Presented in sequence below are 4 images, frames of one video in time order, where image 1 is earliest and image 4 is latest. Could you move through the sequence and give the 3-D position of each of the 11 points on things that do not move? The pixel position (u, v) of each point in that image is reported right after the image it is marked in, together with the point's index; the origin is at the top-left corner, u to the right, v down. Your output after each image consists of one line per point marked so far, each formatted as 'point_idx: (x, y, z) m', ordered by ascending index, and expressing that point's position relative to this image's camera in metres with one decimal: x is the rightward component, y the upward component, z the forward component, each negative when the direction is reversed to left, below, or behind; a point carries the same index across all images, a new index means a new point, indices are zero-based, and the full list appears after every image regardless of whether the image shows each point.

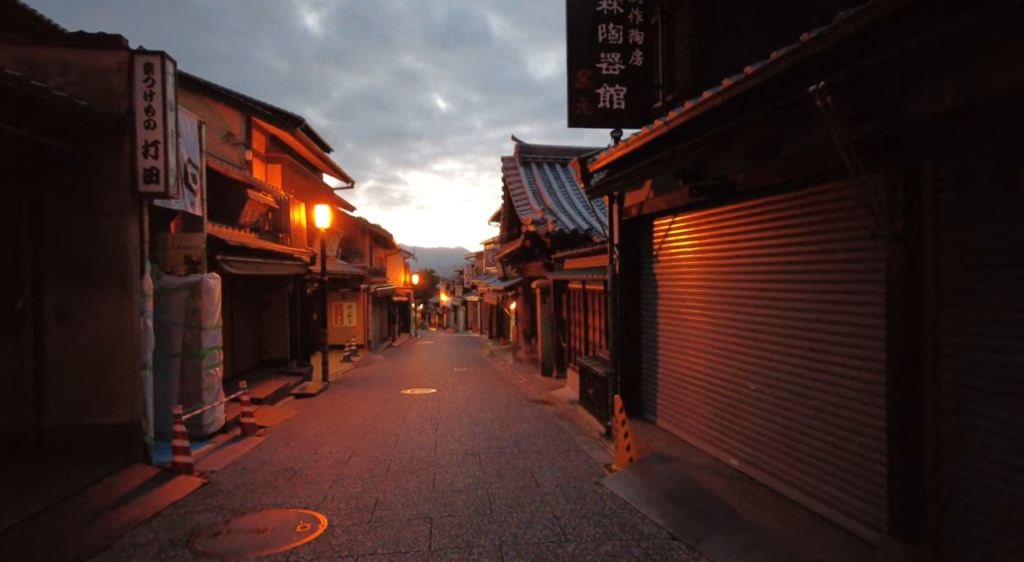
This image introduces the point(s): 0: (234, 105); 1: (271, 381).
0: (-8.0, +5.1, +15.6) m
1: (-6.2, -2.6, +14.0) m
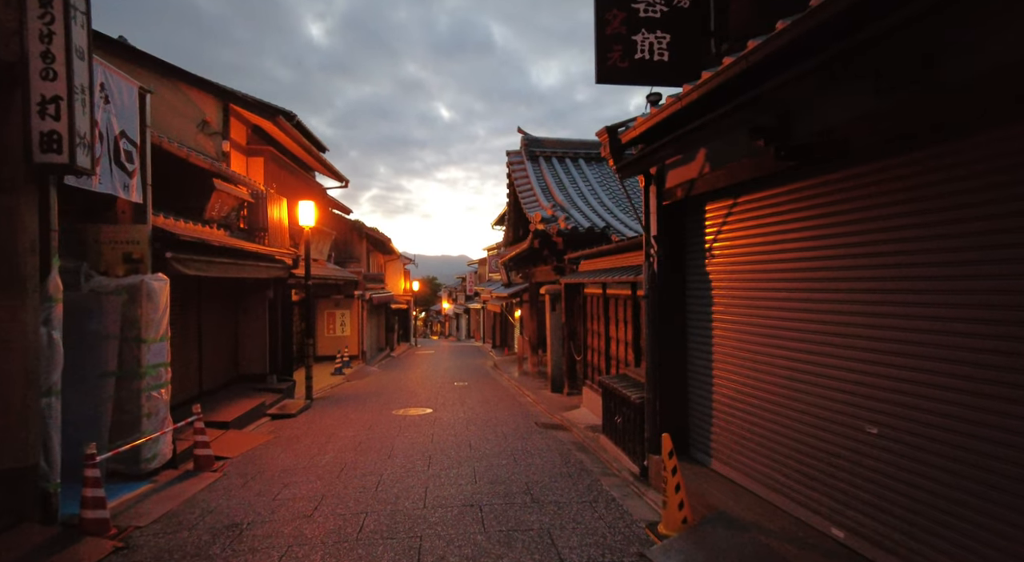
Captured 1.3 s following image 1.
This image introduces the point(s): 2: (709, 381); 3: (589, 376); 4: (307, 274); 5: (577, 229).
0: (-7.8, +4.9, +14.1) m
1: (-6.1, -2.7, +12.3) m
2: (+2.3, -1.1, +6.2) m
3: (+1.6, -2.0, +11.3) m
4: (-5.6, +0.2, +14.7) m
5: (+1.5, +1.2, +12.8) m
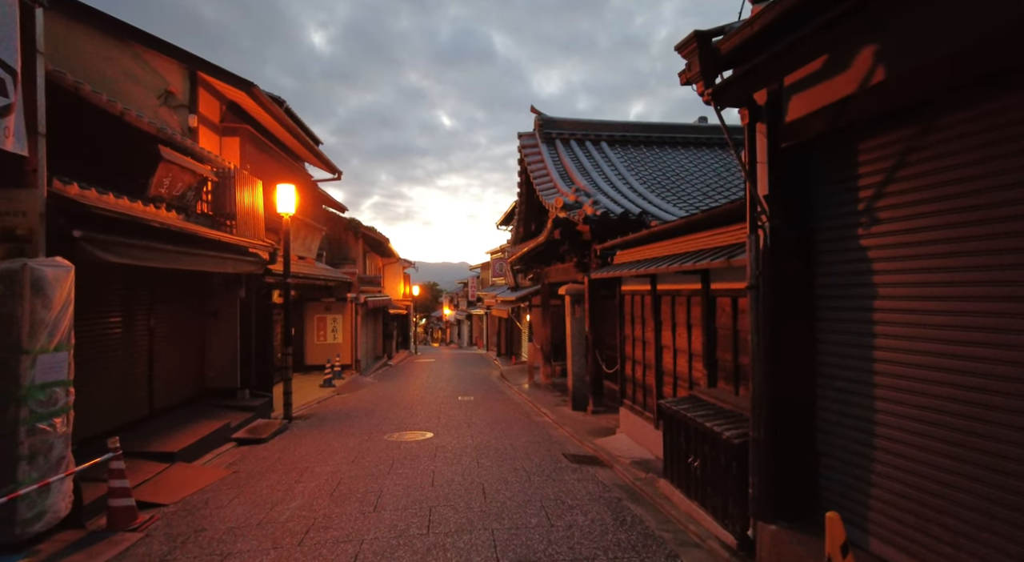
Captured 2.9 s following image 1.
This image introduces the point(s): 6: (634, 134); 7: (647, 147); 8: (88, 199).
0: (-7.5, +5.0, +12.0) m
1: (-5.7, -2.6, +10.1) m
2: (+2.6, -1.0, +4.0) m
3: (+2.0, -1.9, +9.2) m
4: (-5.2, +0.2, +12.6) m
5: (+1.9, +1.3, +10.6) m
6: (+3.6, +4.3, +15.9) m
7: (+3.9, +3.9, +15.6) m
8: (-5.1, +1.0, +6.5) m
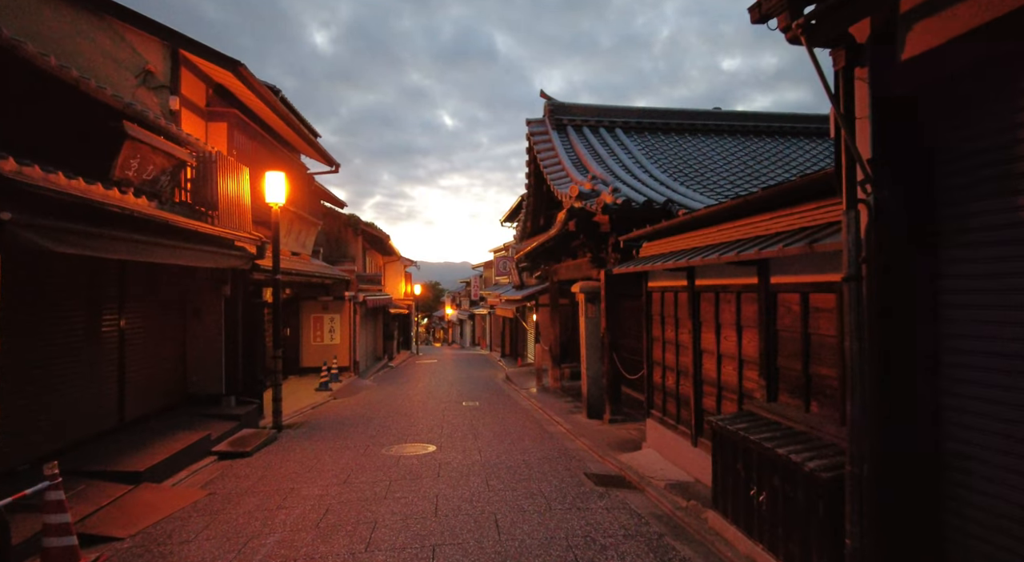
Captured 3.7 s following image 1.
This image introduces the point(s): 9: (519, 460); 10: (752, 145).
0: (-7.3, +5.1, +10.9) m
1: (-5.5, -2.5, +9.1) m
2: (+2.8, -0.9, +3.0) m
3: (+2.2, -1.8, +8.1) m
4: (-5.0, +0.3, +11.6) m
5: (+2.1, +1.4, +9.6) m
6: (+3.8, +4.4, +14.8) m
7: (+4.1, +3.9, +14.6) m
8: (-4.9, +1.1, +5.5) m
9: (+0.1, -2.7, +8.2) m
10: (+6.3, +3.6, +14.3) m
